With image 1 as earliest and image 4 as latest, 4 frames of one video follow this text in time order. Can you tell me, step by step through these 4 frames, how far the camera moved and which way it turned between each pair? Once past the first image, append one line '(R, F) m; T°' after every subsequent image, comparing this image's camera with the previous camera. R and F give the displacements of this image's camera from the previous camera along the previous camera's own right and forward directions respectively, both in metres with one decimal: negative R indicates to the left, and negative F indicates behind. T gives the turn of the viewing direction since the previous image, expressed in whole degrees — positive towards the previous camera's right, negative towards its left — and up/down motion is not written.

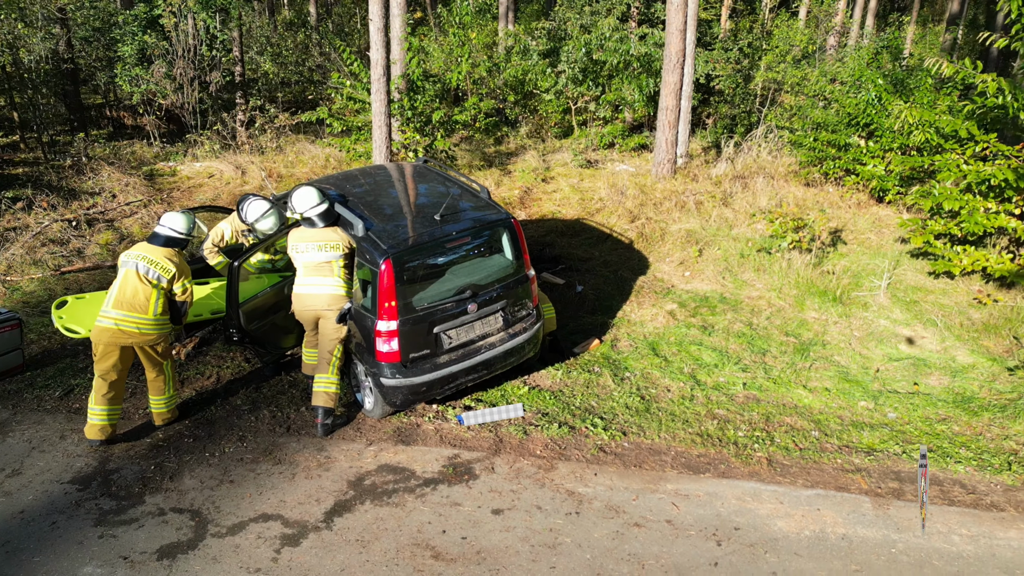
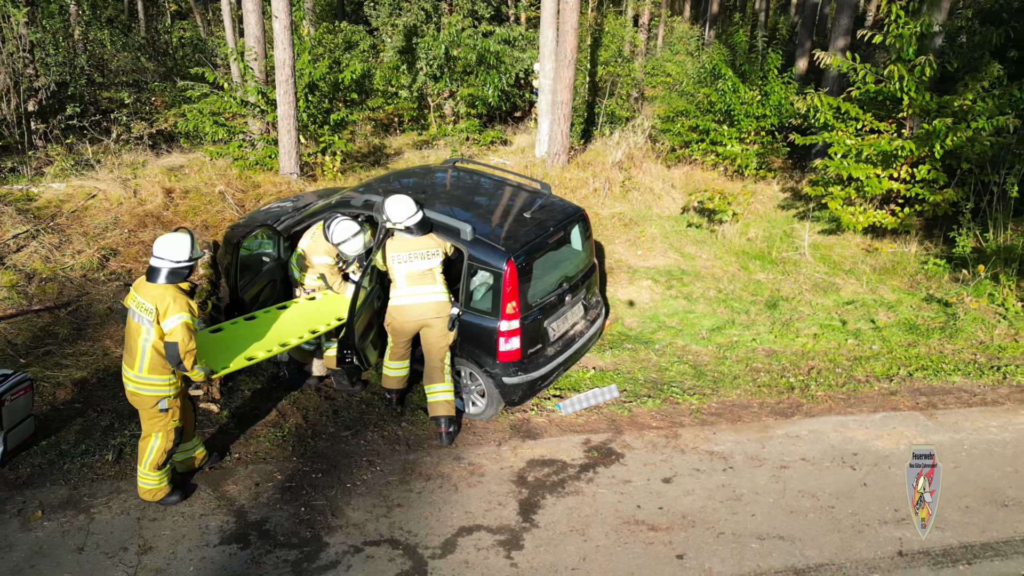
(-2.0, +0.2) m; +18°
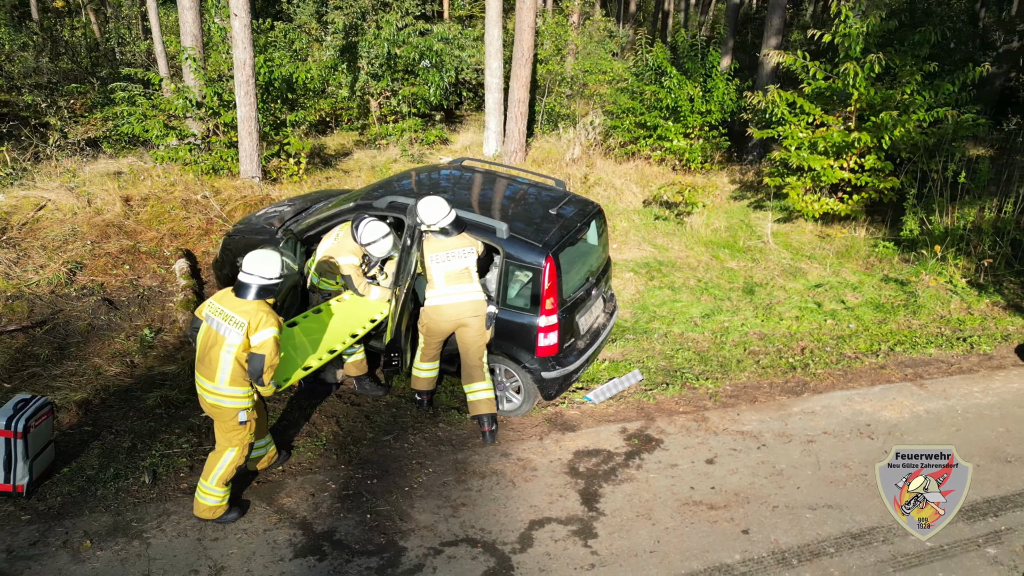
(-0.7, 0.0) m; +7°
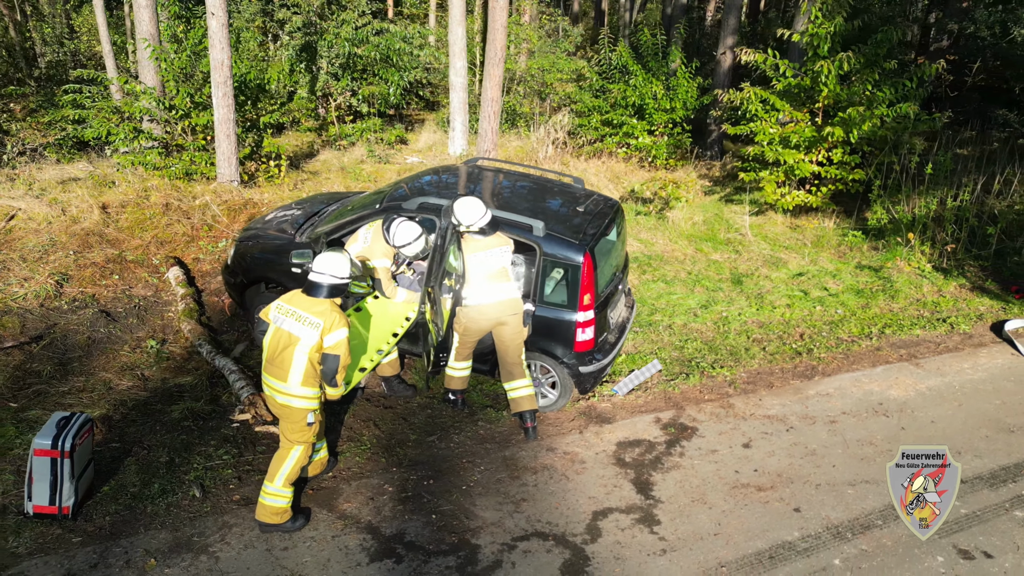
(-0.6, 0.0) m; +5°
